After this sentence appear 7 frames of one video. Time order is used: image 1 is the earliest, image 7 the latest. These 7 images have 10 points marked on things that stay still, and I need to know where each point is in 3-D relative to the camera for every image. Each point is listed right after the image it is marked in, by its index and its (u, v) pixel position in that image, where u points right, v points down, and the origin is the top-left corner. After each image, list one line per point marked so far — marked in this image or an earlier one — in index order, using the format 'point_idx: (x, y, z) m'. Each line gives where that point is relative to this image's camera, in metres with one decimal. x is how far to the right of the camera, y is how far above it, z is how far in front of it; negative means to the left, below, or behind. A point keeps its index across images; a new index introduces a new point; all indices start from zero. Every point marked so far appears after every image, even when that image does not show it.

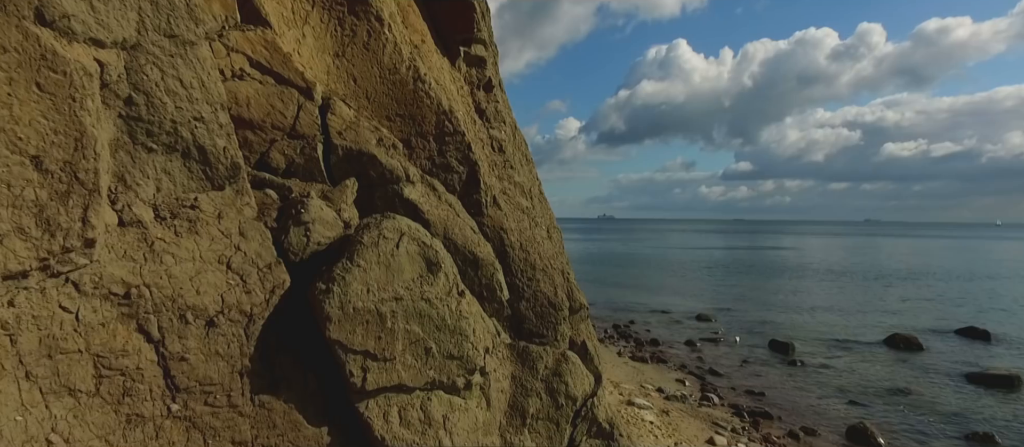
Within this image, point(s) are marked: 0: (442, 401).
0: (-0.5, -1.3, +4.5) m
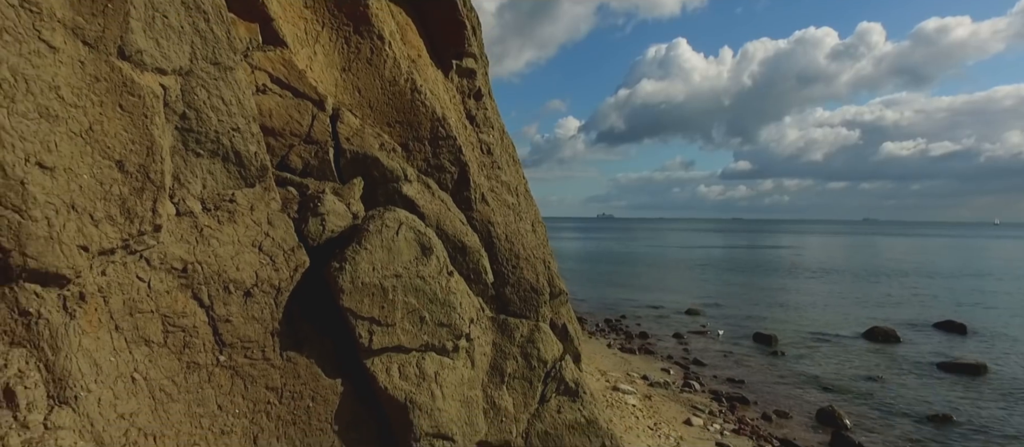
0: (-0.7, -1.2, +5.5) m
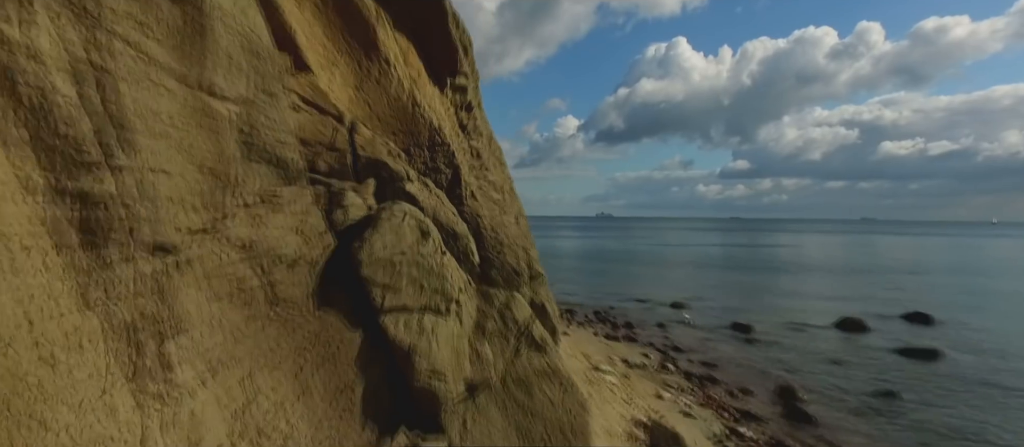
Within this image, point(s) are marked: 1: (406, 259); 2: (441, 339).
0: (-0.9, -1.1, +7.2) m
1: (-1.2, -0.4, +7.0) m
2: (-0.8, -1.3, +7.2) m
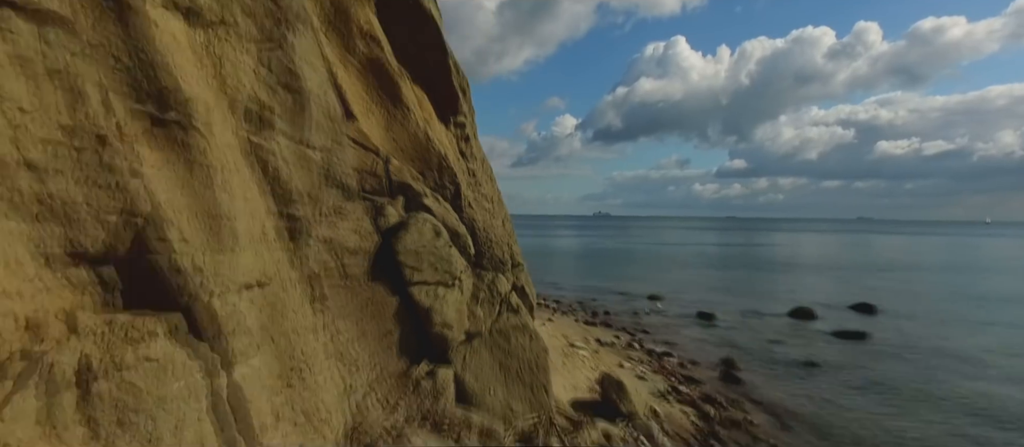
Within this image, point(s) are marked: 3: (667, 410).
0: (-1.2, -1.1, +11.0) m
1: (-1.5, -0.4, +10.8) m
2: (-1.1, -1.4, +10.9) m
3: (+3.7, -4.5, +14.9) m
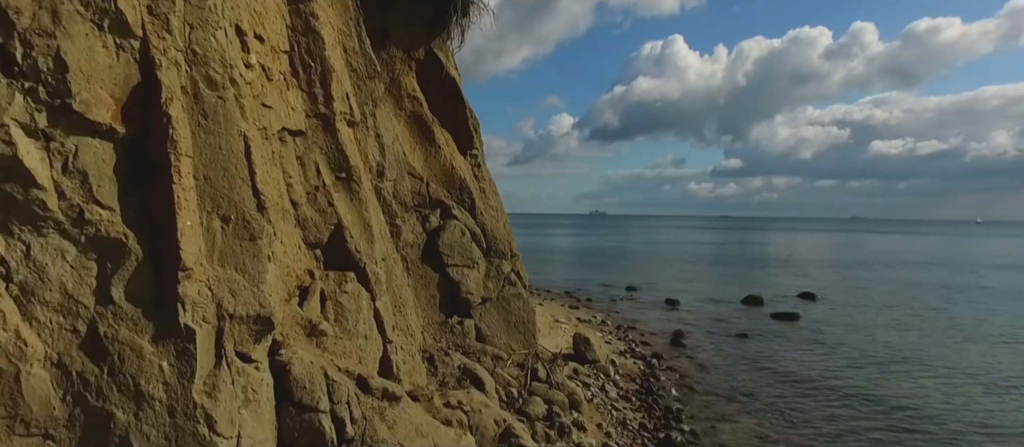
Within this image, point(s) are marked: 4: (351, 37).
0: (-1.2, -1.2, +16.9) m
1: (-1.5, -0.5, +16.8) m
2: (-1.1, -1.5, +16.9) m
3: (+3.6, -4.6, +20.9) m
4: (-3.2, +3.7, +12.6) m
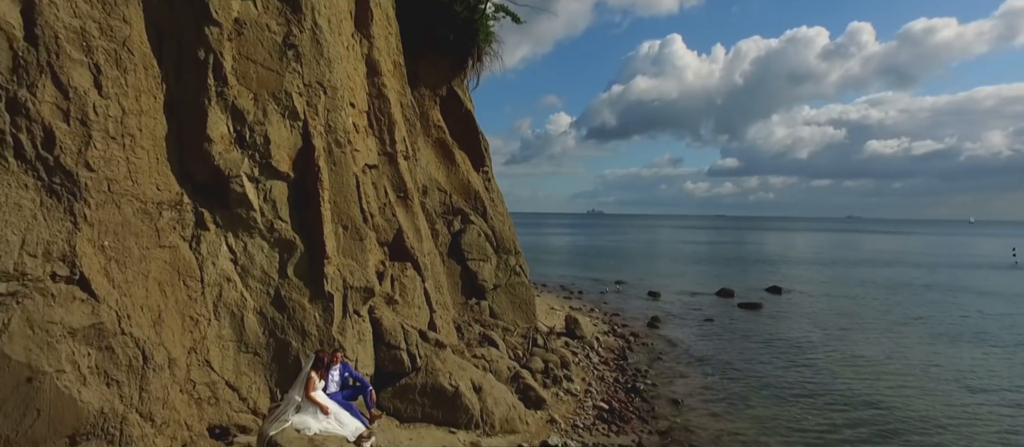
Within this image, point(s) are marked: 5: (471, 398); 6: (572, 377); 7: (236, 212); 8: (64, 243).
0: (-1.0, -1.4, +21.9) m
1: (-1.3, -0.7, +21.7) m
2: (-0.9, -1.6, +21.8) m
3: (+3.8, -4.7, +25.8) m
4: (-3.0, +3.6, +17.5) m
5: (-0.9, -3.8, +13.7) m
6: (+1.8, -4.5, +18.7) m
7: (-5.0, +0.2, +11.4) m
8: (-6.4, -0.3, +9.1) m
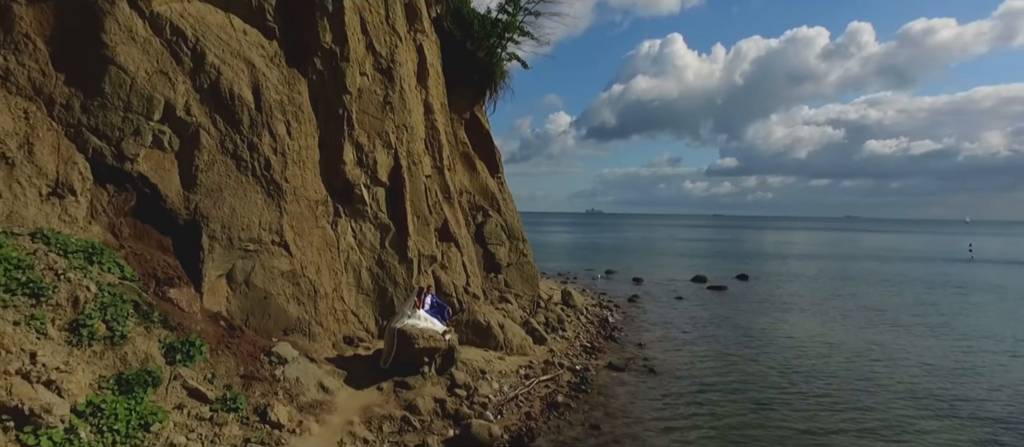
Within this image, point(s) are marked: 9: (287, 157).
0: (-0.6, -1.1, +28.9) m
1: (-0.9, -0.4, +28.7) m
2: (-0.5, -1.3, +28.9) m
3: (+4.2, -4.4, +32.9) m
4: (-2.6, +3.9, +24.5) m
5: (-0.5, -3.5, +20.7) m
6: (+2.2, -4.3, +25.7) m
7: (-4.5, +0.5, +18.4) m
8: (-6.0, 0.0, +16.1) m
9: (-5.9, +1.8, +16.5) m
